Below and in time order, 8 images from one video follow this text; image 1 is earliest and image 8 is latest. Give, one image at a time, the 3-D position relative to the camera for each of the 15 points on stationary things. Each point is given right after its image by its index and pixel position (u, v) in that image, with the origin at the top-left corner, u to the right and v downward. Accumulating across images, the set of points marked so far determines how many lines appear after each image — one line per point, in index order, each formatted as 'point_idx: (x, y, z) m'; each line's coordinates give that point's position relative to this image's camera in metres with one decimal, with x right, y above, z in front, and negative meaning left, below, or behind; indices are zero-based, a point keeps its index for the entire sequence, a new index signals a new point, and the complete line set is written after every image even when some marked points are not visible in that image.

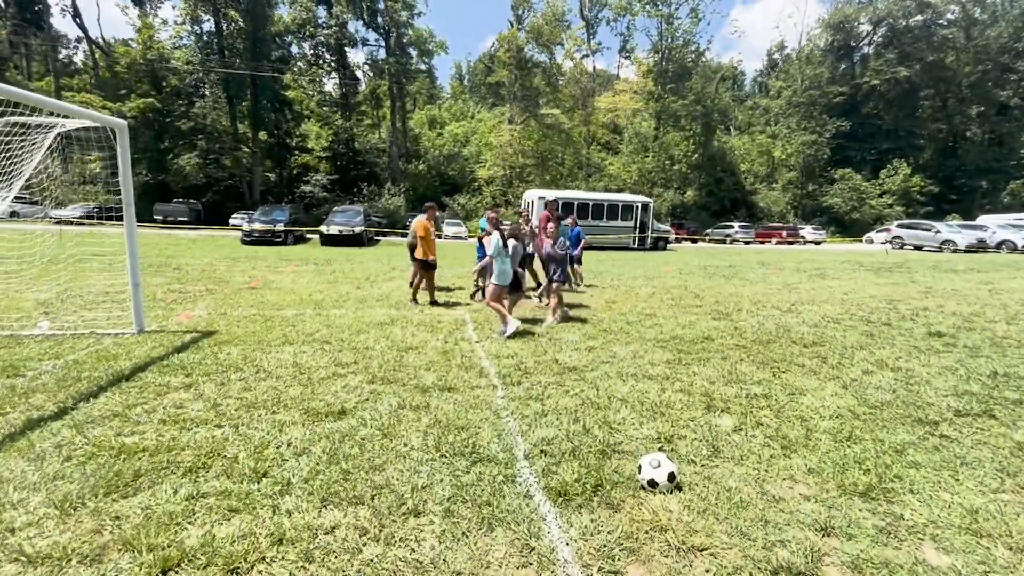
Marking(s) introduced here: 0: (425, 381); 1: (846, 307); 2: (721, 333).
0: (-0.8, -0.9, +4.6) m
1: (+6.2, -0.4, +9.0) m
2: (+3.1, -0.7, +6.9) m
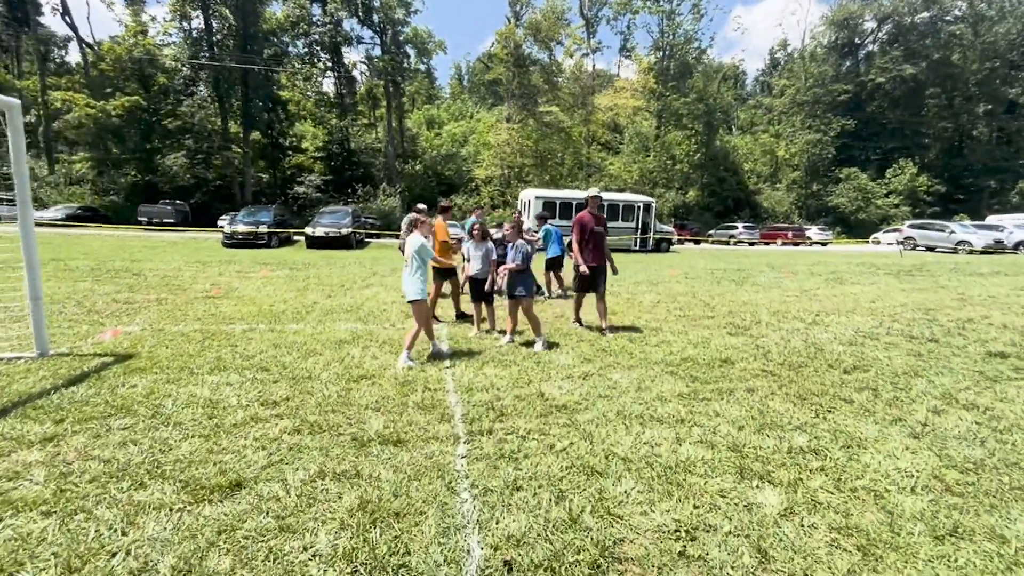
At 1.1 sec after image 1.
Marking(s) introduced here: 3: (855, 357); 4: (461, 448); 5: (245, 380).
0: (-1.1, -1.1, +3.6) m
1: (+6.0, -0.5, +7.9) m
2: (+2.8, -0.8, +5.9) m
3: (+4.0, -0.8, +5.6) m
4: (-0.4, -1.1, +3.3) m
5: (-2.6, -0.9, +4.6) m
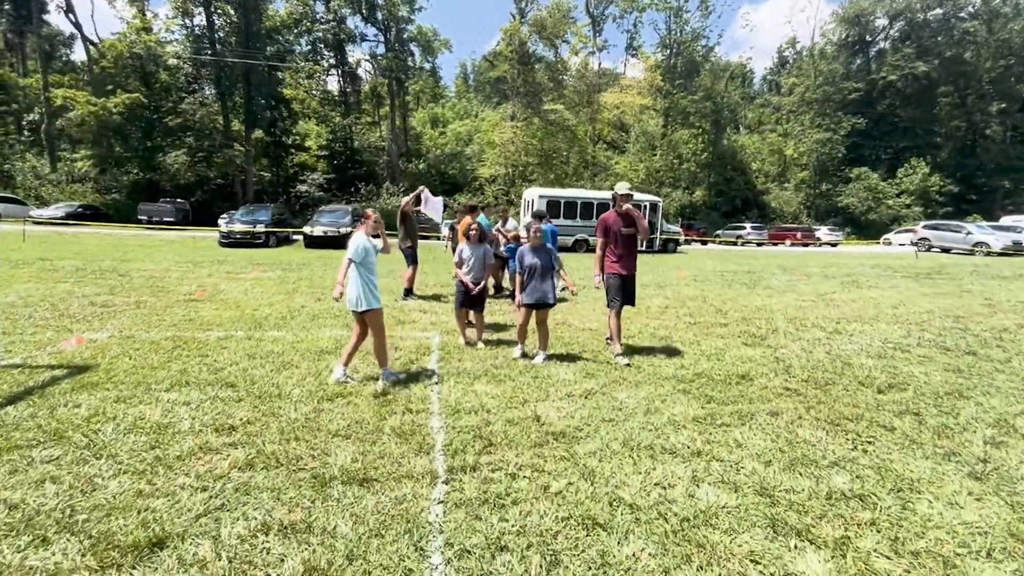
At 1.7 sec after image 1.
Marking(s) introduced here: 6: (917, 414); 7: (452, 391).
0: (-1.2, -1.1, +3.1) m
1: (+6.0, -0.6, +7.3) m
2: (+2.8, -0.9, +5.3) m
3: (+4.0, -0.9, +5.0) m
4: (-0.4, -1.2, +2.8) m
5: (-2.6, -0.9, +4.1) m
6: (+3.4, -1.1, +4.0) m
7: (-0.5, -1.0, +4.4) m
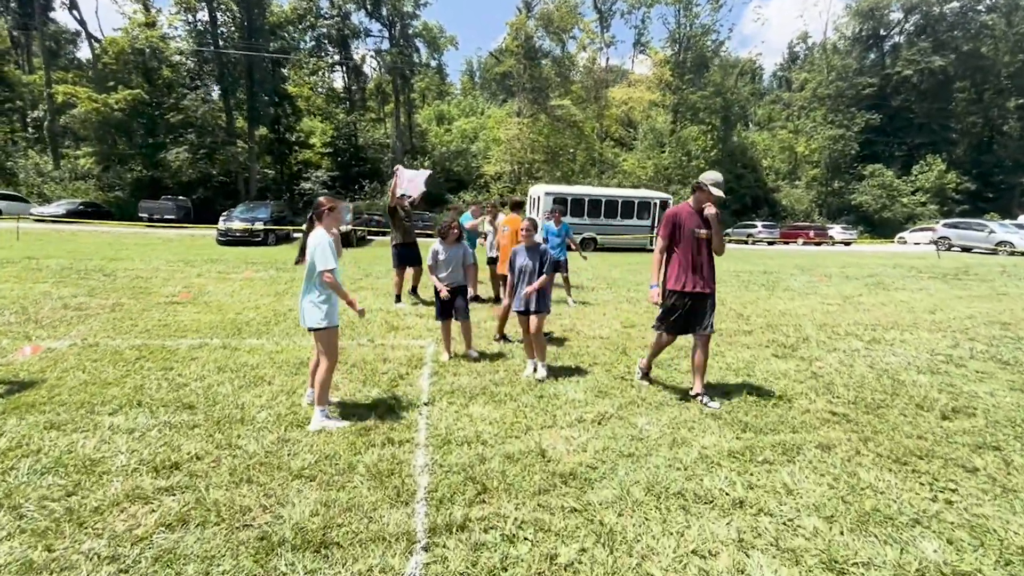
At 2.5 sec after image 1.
0: (-1.2, -1.2, +2.4) m
1: (+6.0, -0.7, +6.6) m
2: (+2.8, -0.9, +4.6) m
3: (+4.0, -1.0, +4.4) m
4: (-0.5, -1.2, +2.2) m
5: (-2.6, -1.0, +3.5) m
6: (+3.4, -1.1, +3.4) m
7: (-0.5, -1.0, +3.8) m
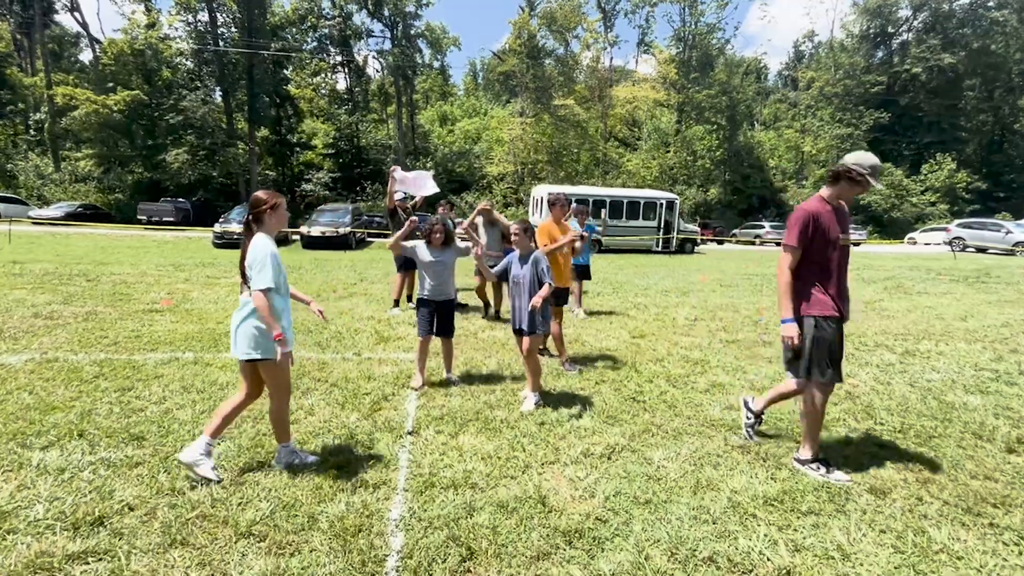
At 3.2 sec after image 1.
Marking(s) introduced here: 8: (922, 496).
0: (-1.2, -1.3, +1.9) m
1: (+6.0, -0.8, +6.1) m
2: (+2.8, -1.0, +4.1) m
3: (+3.9, -1.1, +3.8) m
4: (-0.5, -1.3, +1.7) m
5: (-2.7, -1.1, +3.0) m
6: (+3.4, -1.2, +2.8) m
7: (-0.6, -1.1, +3.3) m
8: (+2.4, -1.2, +2.8) m
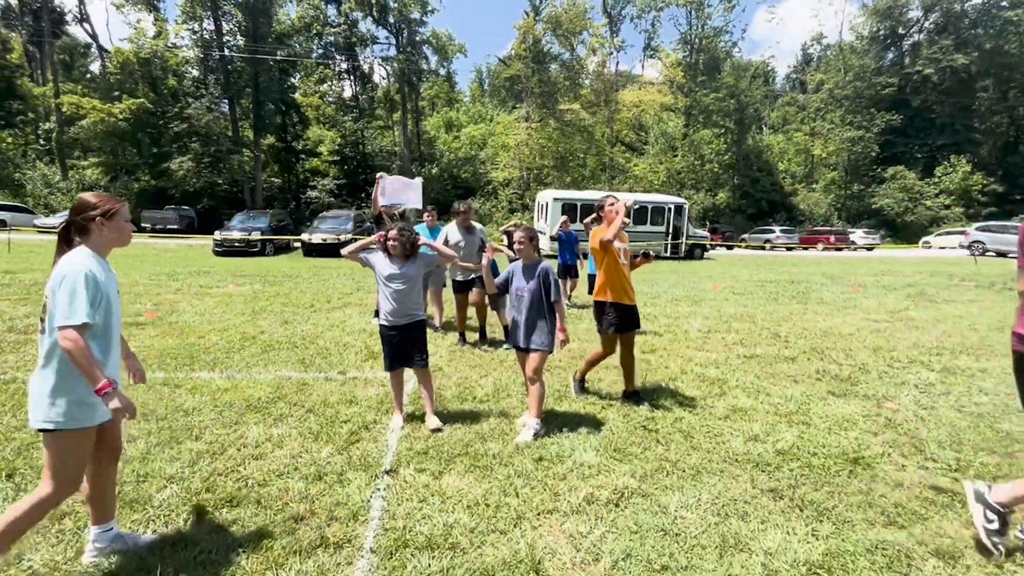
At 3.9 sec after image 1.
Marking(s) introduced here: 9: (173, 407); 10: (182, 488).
0: (-1.3, -1.4, +1.5) m
1: (+6.0, -0.9, +5.5) m
2: (+2.7, -1.1, +3.6) m
3: (+3.9, -1.1, +3.3) m
4: (-0.6, -1.4, +1.2) m
5: (-2.7, -1.2, +2.6) m
6: (+3.3, -1.3, +2.3) m
7: (-0.6, -1.2, +2.8) m
8: (+2.3, -1.3, +2.3) m
9: (-2.9, -1.0, +4.1) m
10: (-2.0, -1.2, +2.9) m
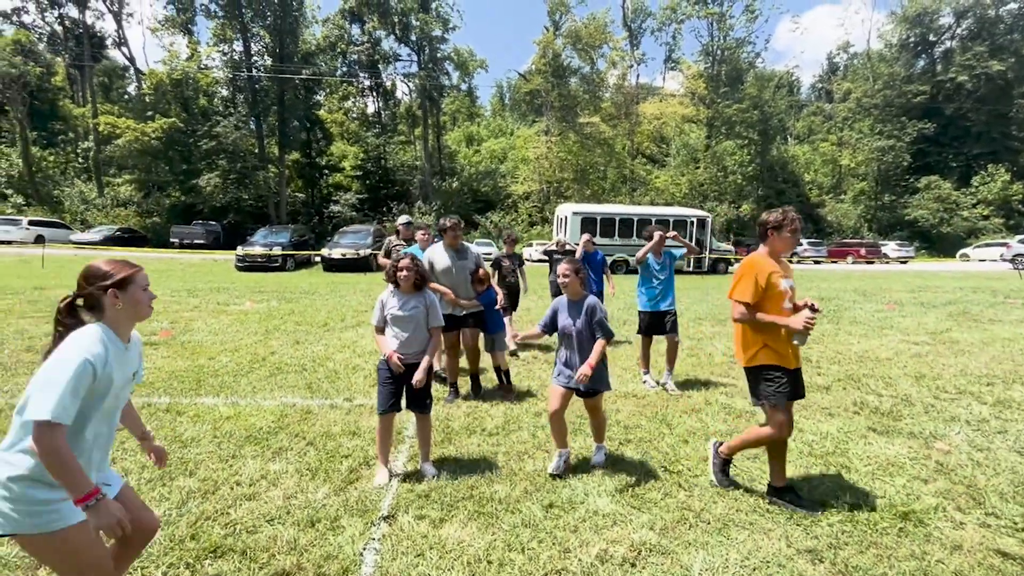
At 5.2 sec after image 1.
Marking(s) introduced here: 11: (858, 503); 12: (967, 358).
0: (-1.3, -1.5, +1.3) m
1: (+6.2, -1.1, +5.0) m
2: (+2.8, -1.3, +3.2) m
3: (+3.9, -1.4, +2.9) m
4: (-0.6, -1.6, +1.0) m
5: (-2.7, -1.4, +2.4) m
6: (+3.3, -1.5, +1.9) m
7: (-0.6, -1.4, +2.6) m
8: (+2.3, -1.5, +2.0) m
9: (-2.8, -1.2, +4.0) m
10: (-2.0, -1.4, +2.7) m
11: (+2.2, -1.4, +3.0) m
12: (+6.3, -1.0, +6.6) m
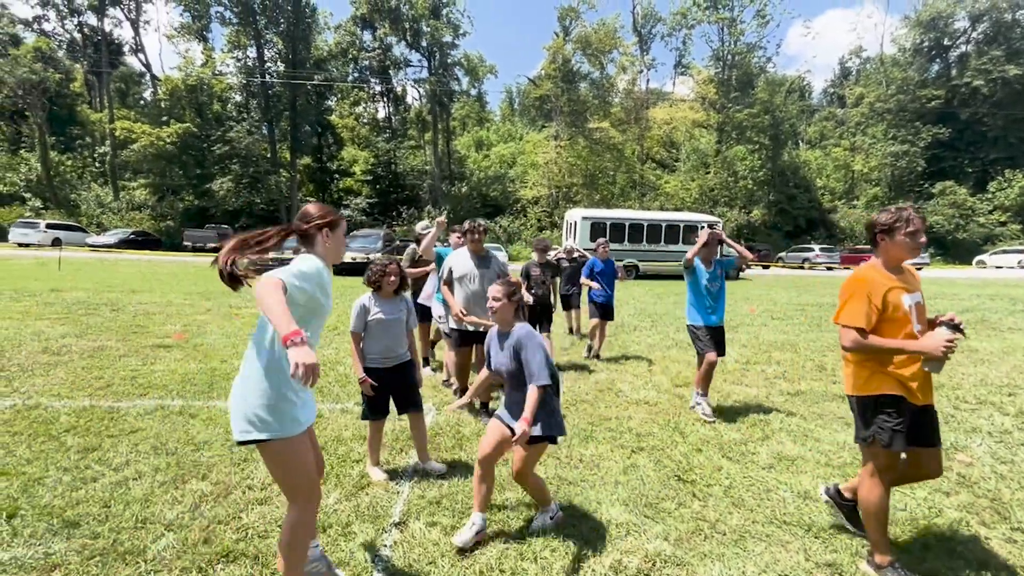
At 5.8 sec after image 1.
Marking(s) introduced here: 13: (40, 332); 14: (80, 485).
0: (-1.3, -1.5, +1.3) m
1: (+6.3, -1.2, +4.8) m
2: (+2.9, -1.4, +3.1) m
3: (+4.0, -1.4, +2.8) m
4: (-0.6, -1.6, +0.9) m
5: (-2.6, -1.4, +2.5) m
6: (+3.4, -1.5, +1.8) m
7: (-0.5, -1.4, +2.6) m
8: (+2.4, -1.5, +1.9) m
9: (-2.7, -1.3, +4.0) m
10: (-1.9, -1.4, +2.7) m
11: (+2.3, -1.4, +2.9) m
12: (+6.4, -1.1, +6.5) m
13: (-7.8, -0.7, +7.8) m
14: (-2.9, -1.3, +3.2) m
